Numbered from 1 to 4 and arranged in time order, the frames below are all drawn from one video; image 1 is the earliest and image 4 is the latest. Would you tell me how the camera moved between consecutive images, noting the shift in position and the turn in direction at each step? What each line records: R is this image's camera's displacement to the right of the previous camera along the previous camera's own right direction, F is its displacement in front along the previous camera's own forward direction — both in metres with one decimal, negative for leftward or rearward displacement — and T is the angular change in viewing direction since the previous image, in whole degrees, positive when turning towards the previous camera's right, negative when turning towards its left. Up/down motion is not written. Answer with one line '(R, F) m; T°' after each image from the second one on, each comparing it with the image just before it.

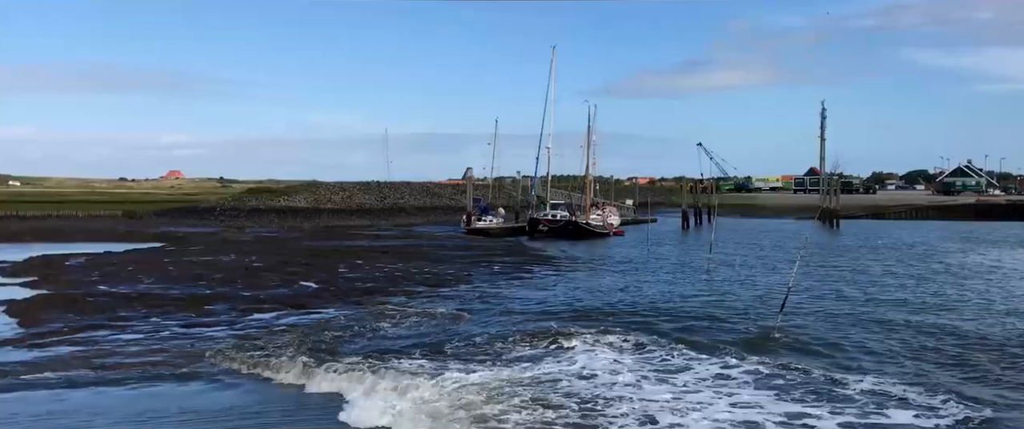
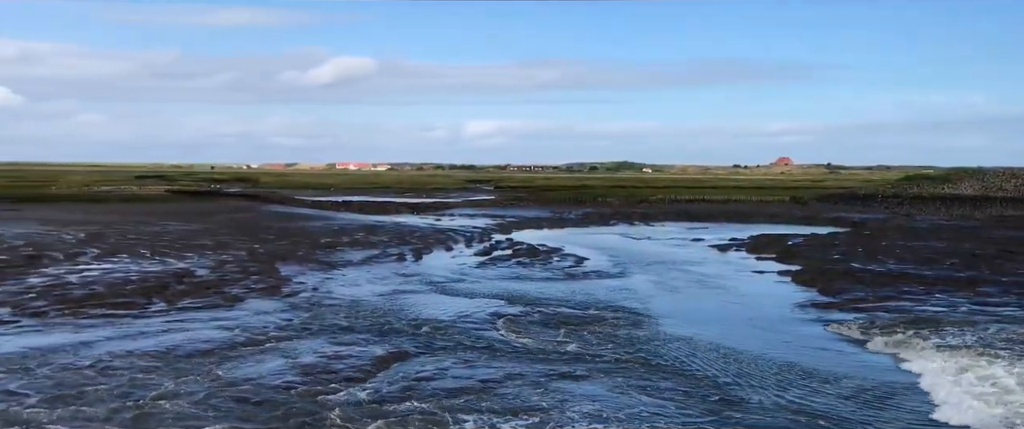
(-2.9, -3.5) m; -36°
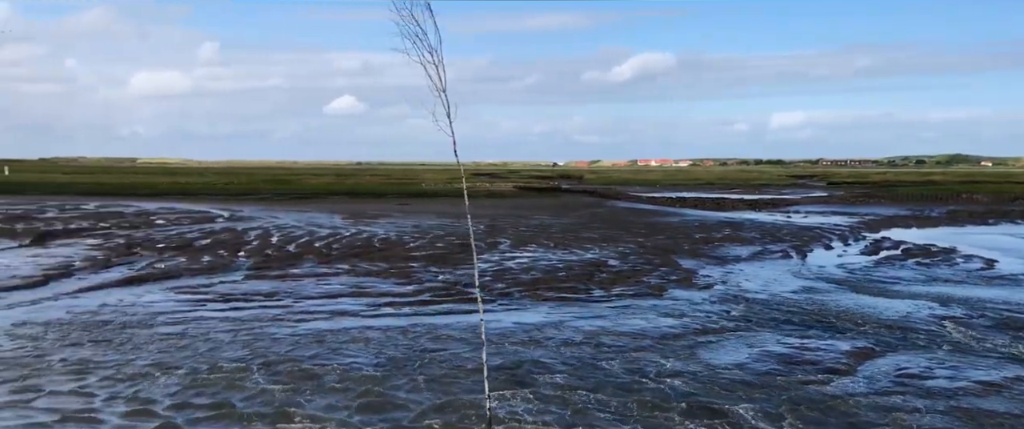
(-1.5, -0.7) m; -20°
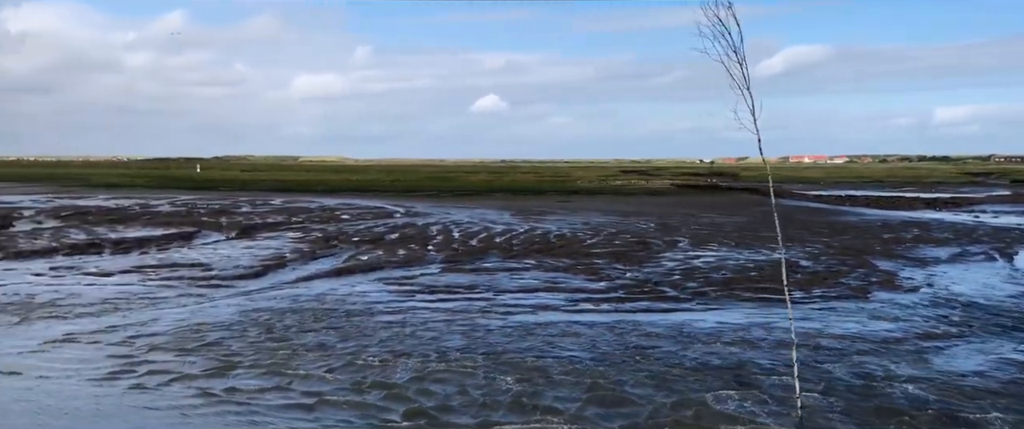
(-0.7, 0.0) m; -9°
